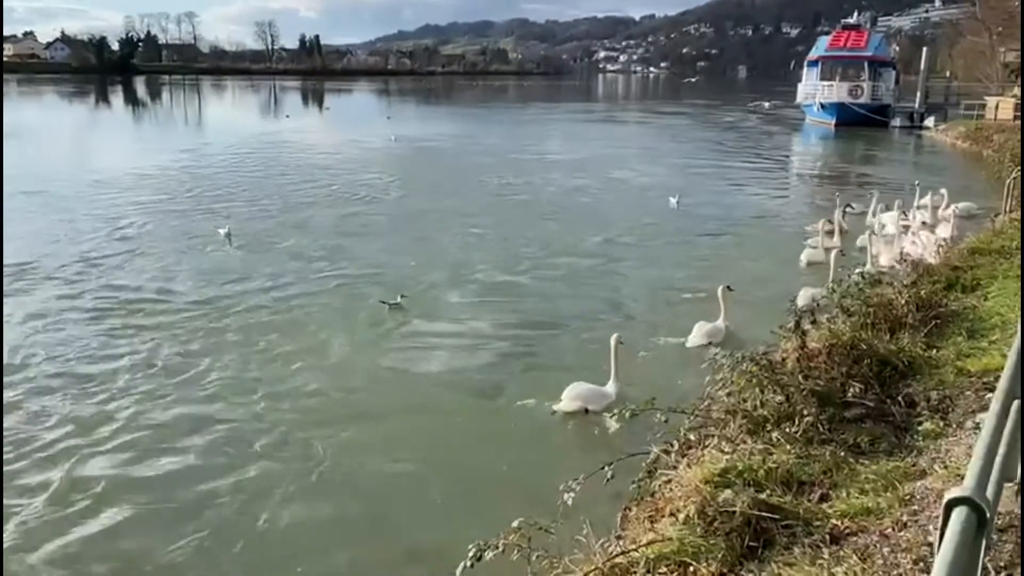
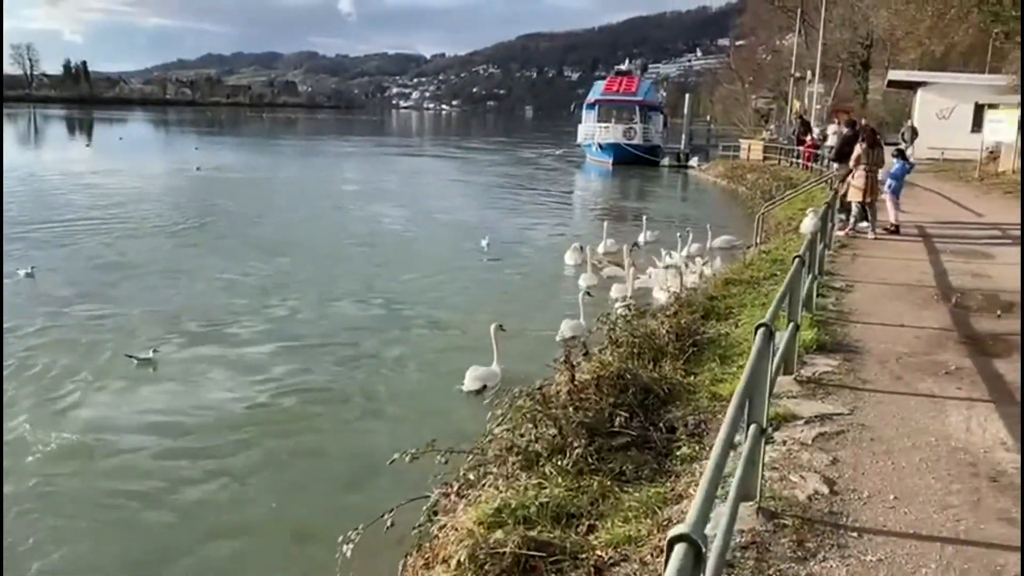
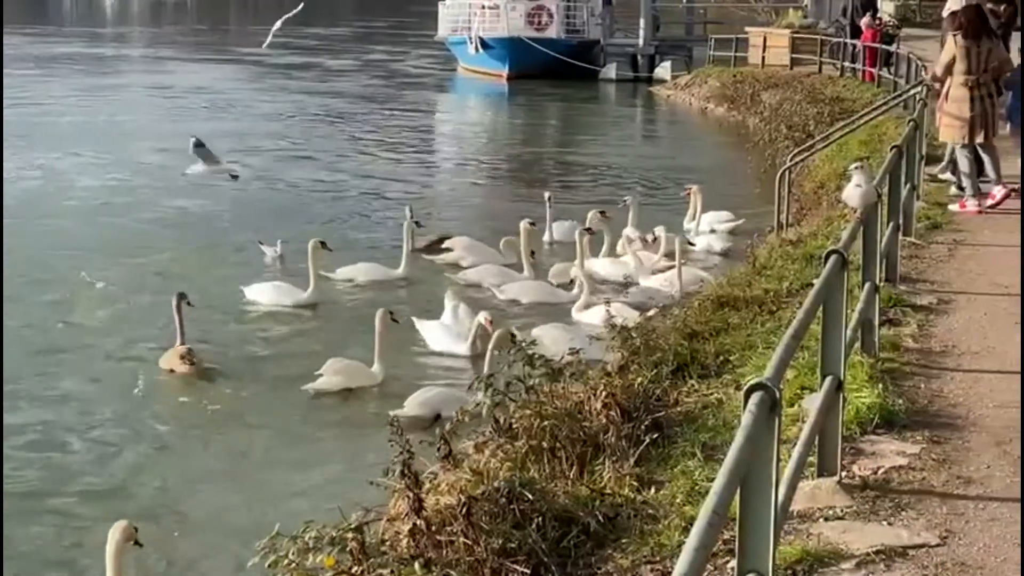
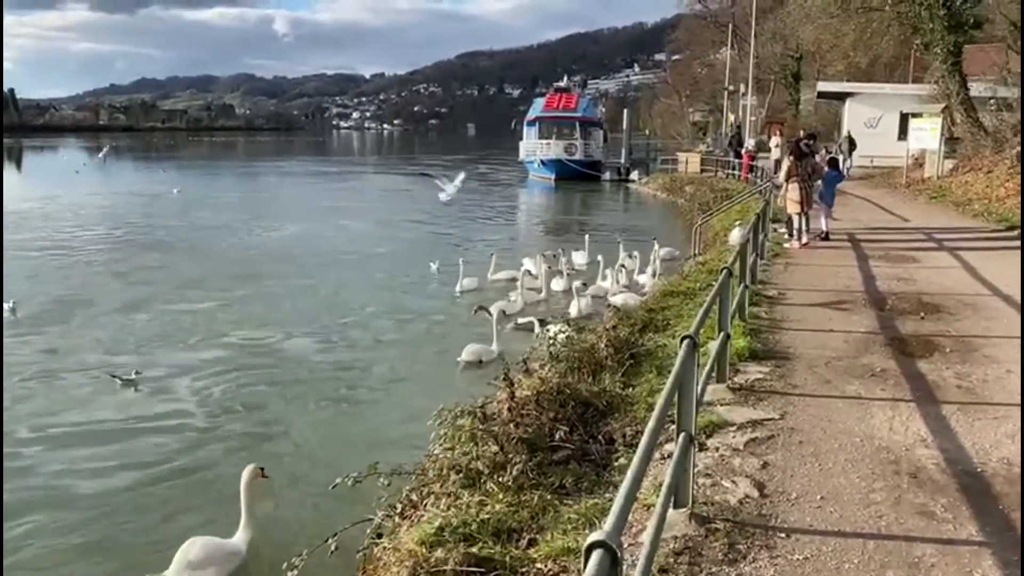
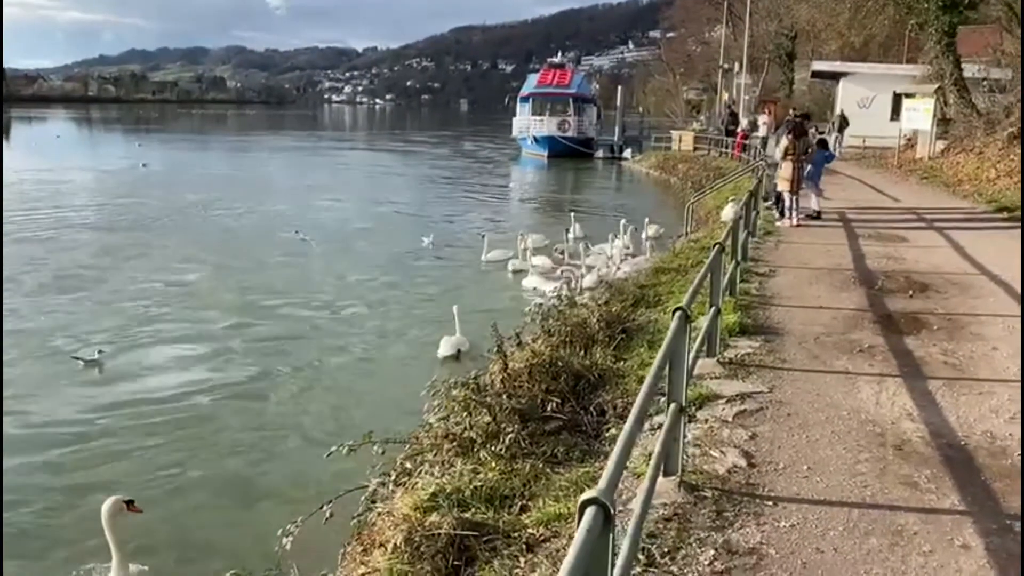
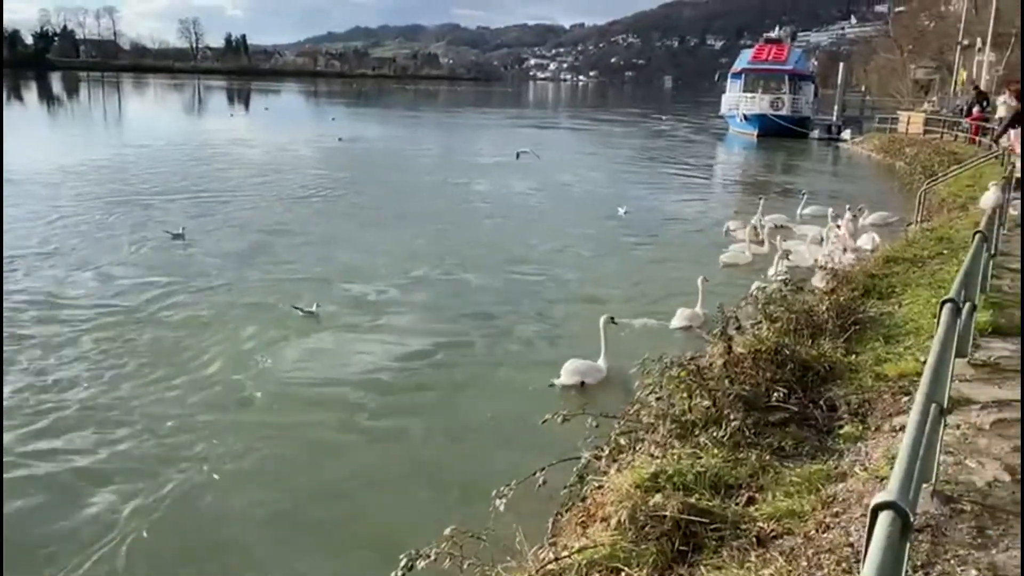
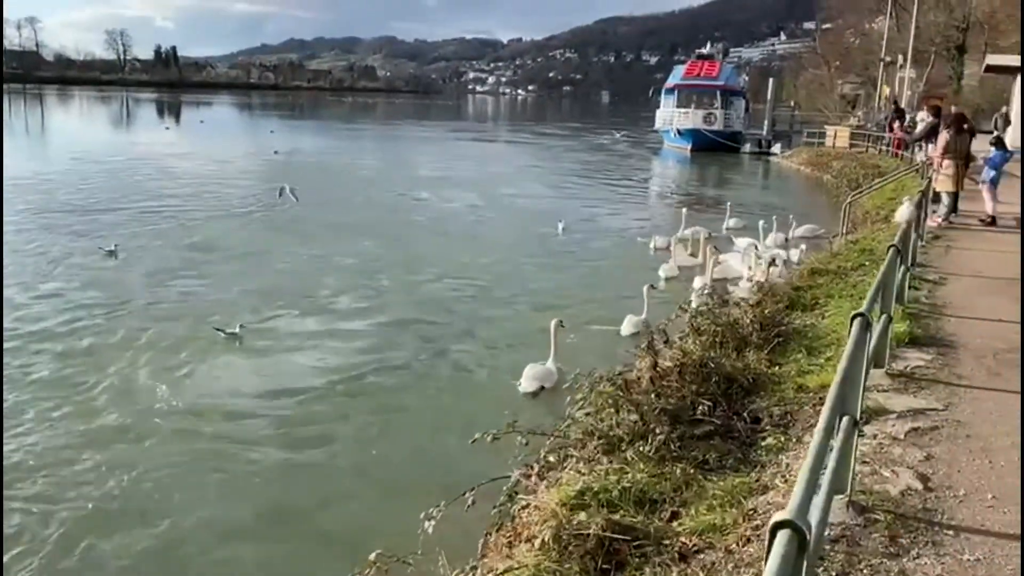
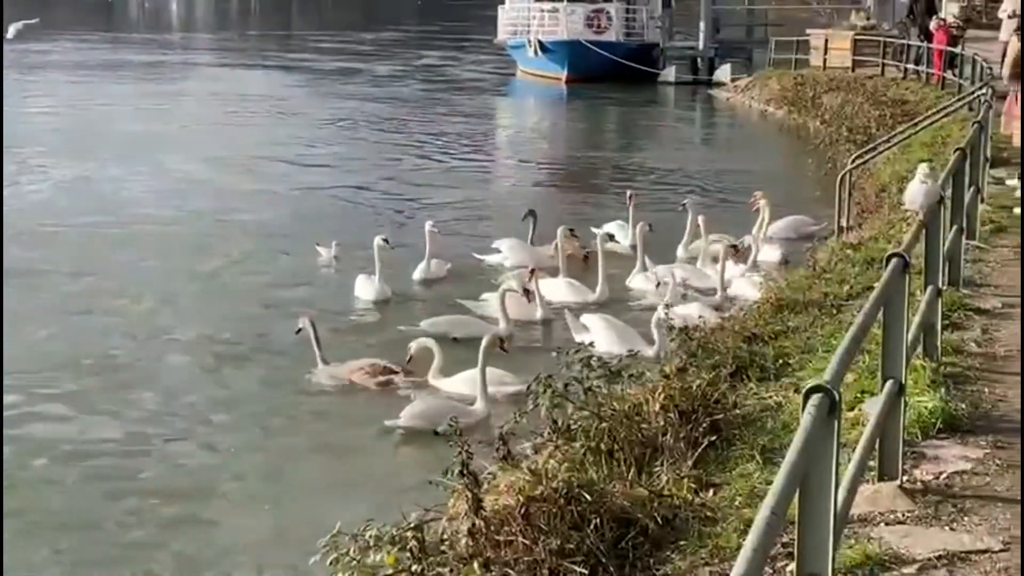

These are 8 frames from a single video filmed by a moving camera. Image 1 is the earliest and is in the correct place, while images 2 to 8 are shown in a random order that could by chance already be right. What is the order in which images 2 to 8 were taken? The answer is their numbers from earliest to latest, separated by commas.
6, 7, 2, 5, 4, 8, 3
